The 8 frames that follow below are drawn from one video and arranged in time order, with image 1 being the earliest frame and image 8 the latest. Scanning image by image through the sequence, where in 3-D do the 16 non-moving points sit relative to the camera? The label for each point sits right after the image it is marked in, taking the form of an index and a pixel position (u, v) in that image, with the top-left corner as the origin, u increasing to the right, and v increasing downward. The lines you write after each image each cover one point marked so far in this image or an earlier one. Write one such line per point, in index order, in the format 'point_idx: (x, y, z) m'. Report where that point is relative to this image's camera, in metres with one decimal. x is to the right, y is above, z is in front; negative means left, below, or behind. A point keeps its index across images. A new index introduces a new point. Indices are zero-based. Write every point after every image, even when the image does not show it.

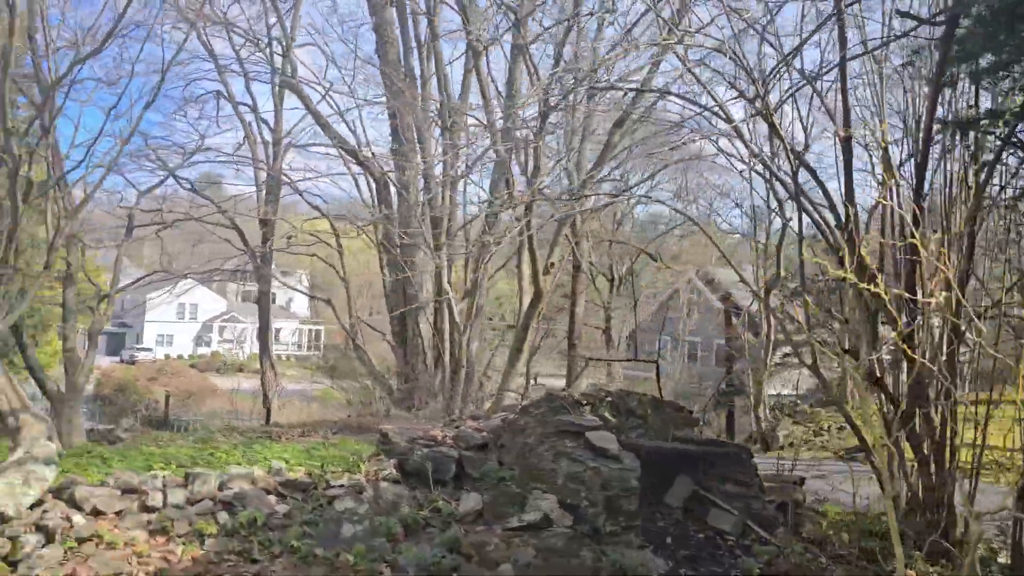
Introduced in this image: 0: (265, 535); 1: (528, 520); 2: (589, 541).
0: (-1.0, -1.0, +3.5) m
1: (+0.1, -0.9, +3.4) m
2: (+0.3, -1.0, +3.3) m
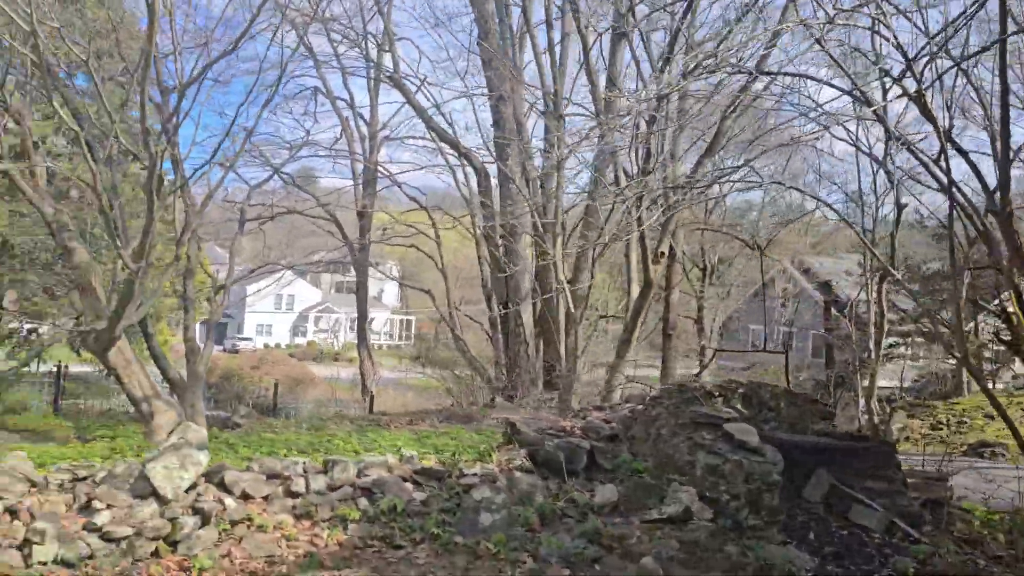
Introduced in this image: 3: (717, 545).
0: (-0.4, -1.0, +3.5) m
1: (+0.6, -0.9, +3.4) m
2: (+0.8, -0.9, +3.2) m
3: (+0.8, -1.0, +3.2) m
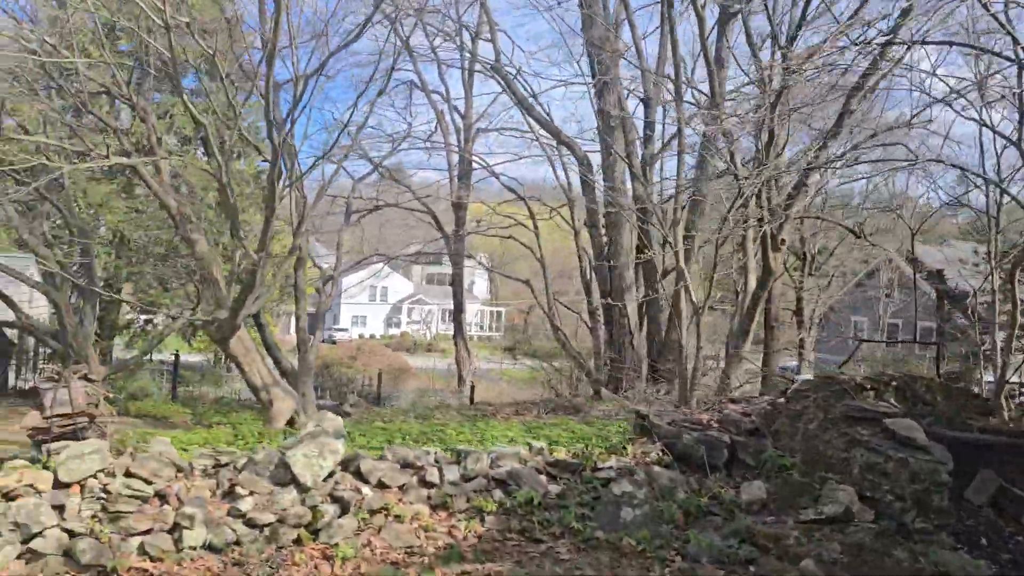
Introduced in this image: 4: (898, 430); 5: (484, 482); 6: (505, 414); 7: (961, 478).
0: (+0.1, -0.9, +3.5) m
1: (+1.2, -0.8, +3.2) m
2: (+1.4, -0.9, +3.0) m
3: (+1.3, -0.9, +2.9) m
4: (+1.5, -0.6, +3.4) m
5: (-0.1, -0.9, +3.7) m
6: (-0.1, -1.4, +9.6) m
7: (+1.9, -0.8, +3.5) m
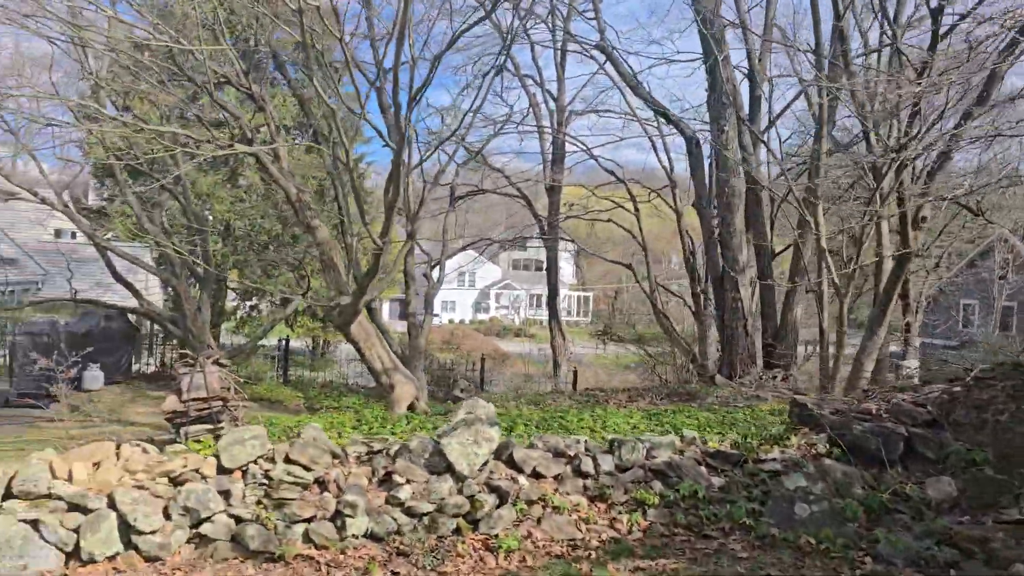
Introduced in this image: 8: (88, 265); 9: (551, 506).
0: (+0.8, -0.8, +3.3) m
1: (+1.8, -0.8, +2.9) m
2: (+1.9, -0.8, +2.7) m
3: (+1.9, -0.8, +2.7) m
4: (+2.2, -0.5, +3.1) m
5: (+0.6, -0.8, +3.6) m
6: (+1.1, -1.2, +9.4) m
7: (+2.5, -0.7, +3.2) m
8: (-8.4, +0.5, +16.9) m
9: (+0.2, -0.9, +3.4) m
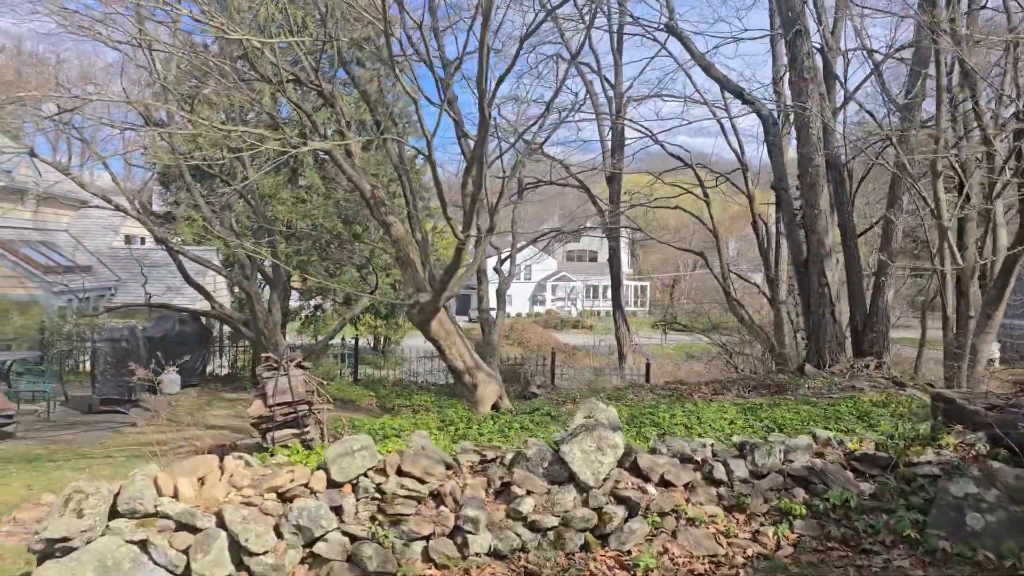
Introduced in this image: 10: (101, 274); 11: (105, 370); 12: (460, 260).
0: (+1.2, -0.8, +3.0) m
1: (+2.2, -0.7, +2.5) m
2: (+2.4, -0.7, +2.3) m
3: (+2.3, -0.8, +2.3) m
4: (+2.6, -0.4, +2.7) m
5: (+1.0, -0.7, +3.3) m
6: (+2.0, -1.1, +9.0) m
7: (+2.9, -0.6, +2.8) m
8: (-7.1, +0.4, +17.1) m
9: (+0.6, -0.8, +3.1) m
10: (-8.0, +0.3, +16.7) m
11: (-4.7, -1.0, +9.9) m
12: (-0.4, +0.2, +6.5) m
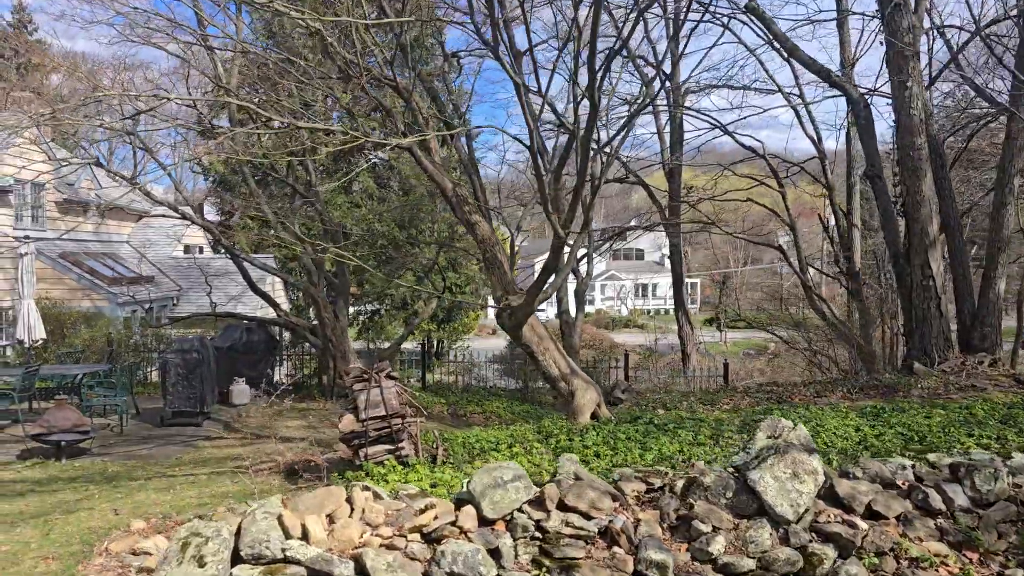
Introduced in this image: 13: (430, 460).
0: (+1.8, -0.8, +2.4) m
1: (+2.7, -0.6, +1.9) m
2: (+2.9, -0.7, +1.7) m
3: (+2.8, -0.7, +1.7) m
4: (+3.1, -0.3, +2.1) m
5: (+1.6, -0.7, +2.8) m
6: (+2.9, -1.1, +8.5) m
7: (+3.5, -0.5, +2.1) m
8: (-5.8, +0.2, +16.9) m
9: (+1.2, -0.8, +2.6) m
10: (-6.8, +0.1, +16.6) m
11: (-3.8, -1.1, +9.6) m
12: (+0.3, +0.2, +6.0) m
13: (-0.5, -1.1, +5.7) m
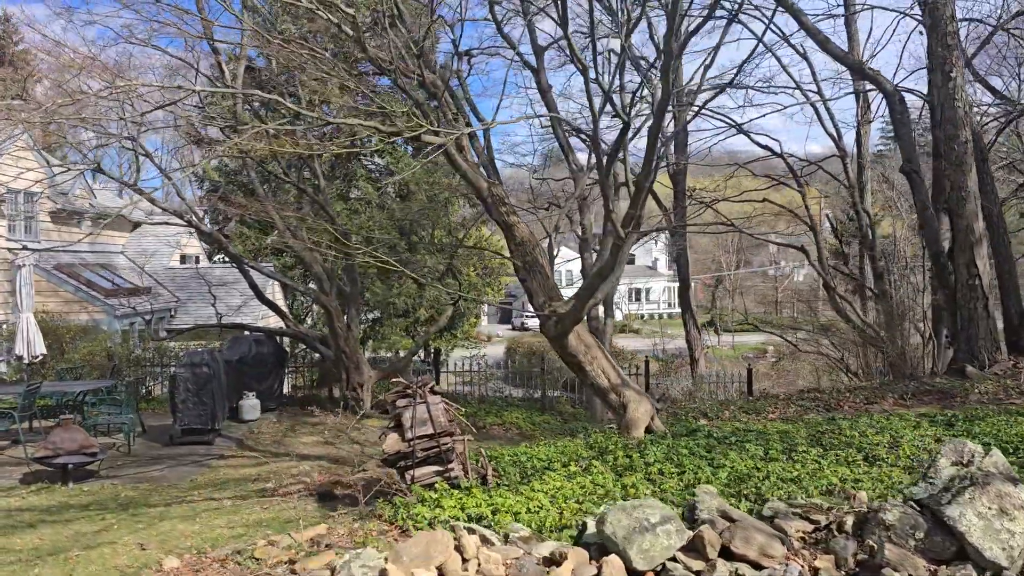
0: (+2.2, -0.8, +2.0) m
1: (+3.1, -0.6, +1.5) m
2: (+3.3, -0.6, +1.3) m
3: (+3.2, -0.7, +1.3) m
4: (+3.5, -0.3, +1.7) m
5: (+2.0, -0.7, +2.3) m
6: (+3.2, -1.1, +8.0) m
7: (+3.9, -0.5, +1.7) m
8: (-5.6, 0.0, +16.4) m
9: (+1.6, -0.8, +2.2) m
10: (-6.6, -0.1, +16.0) m
11: (-3.5, -1.2, +9.1) m
12: (+0.7, +0.2, +5.6) m
13: (-0.2, -1.2, +5.2) m
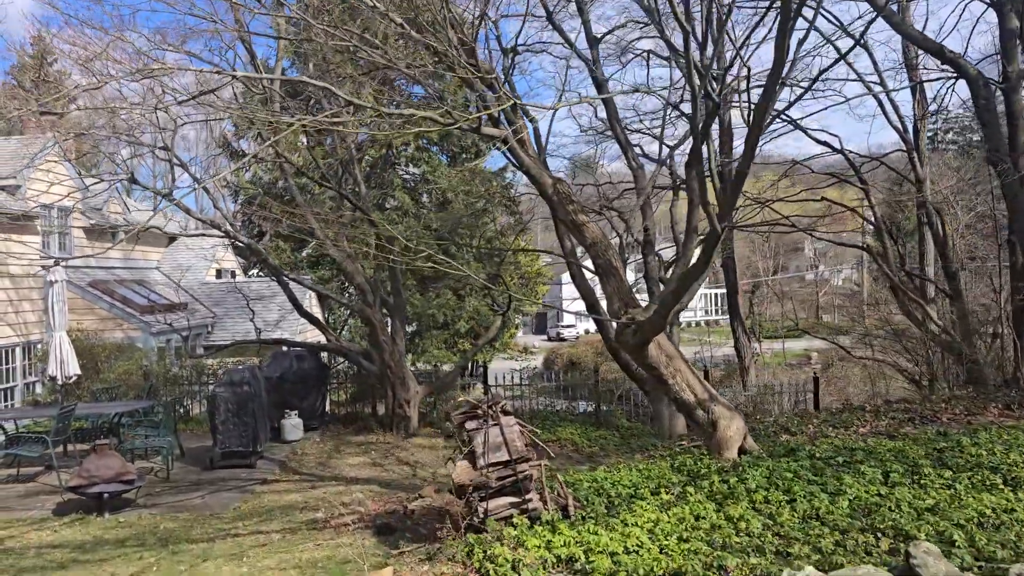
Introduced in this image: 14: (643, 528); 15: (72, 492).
0: (+2.5, -0.7, +1.3) m
1: (+3.4, -0.5, +0.8) m
2: (+3.6, -0.6, +0.6) m
3: (+3.5, -0.6, +0.5) m
4: (+3.8, -0.2, +0.9) m
5: (+2.3, -0.6, +1.6) m
6: (+3.8, -1.1, +7.3) m
7: (+4.2, -0.4, +1.0) m
8: (-4.8, -0.3, +16.0) m
9: (+1.9, -0.8, +1.5) m
10: (-5.8, -0.4, +15.6) m
11: (-2.9, -1.3, +8.6) m
12: (+1.1, +0.2, +4.9) m
13: (+0.3, -1.2, +4.6) m
14: (+0.6, -1.2, +4.2) m
15: (-3.5, -1.6, +6.9) m
